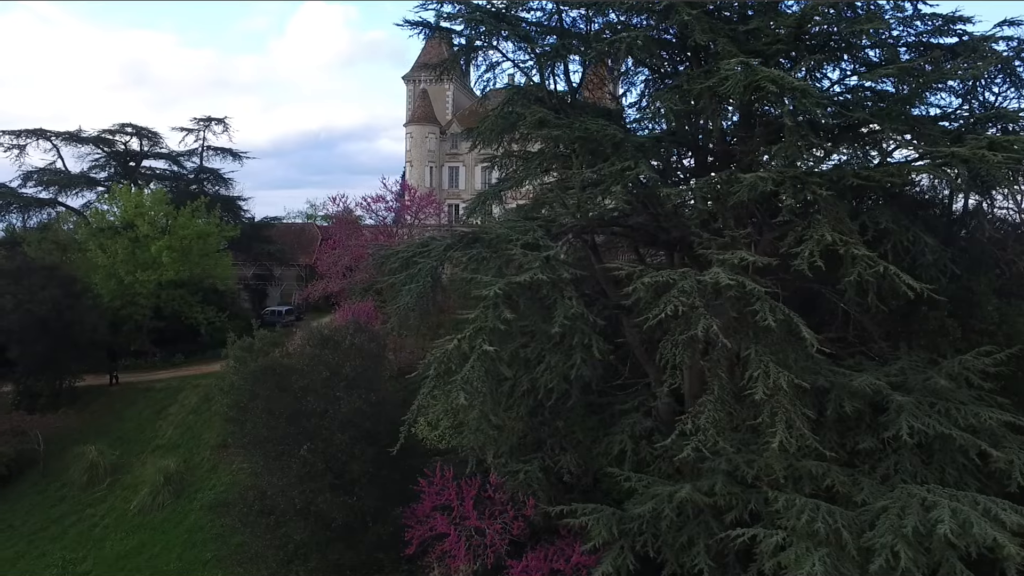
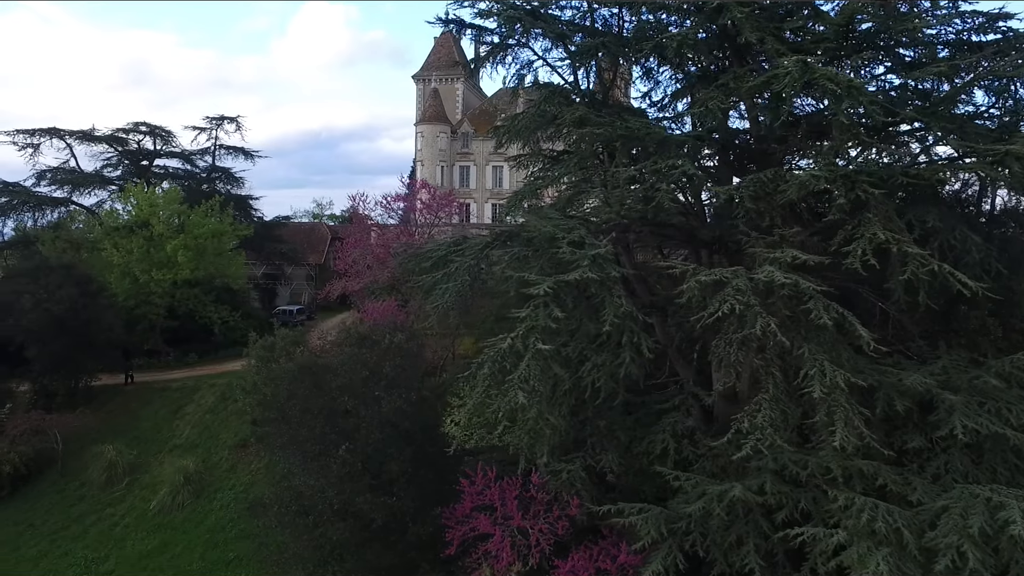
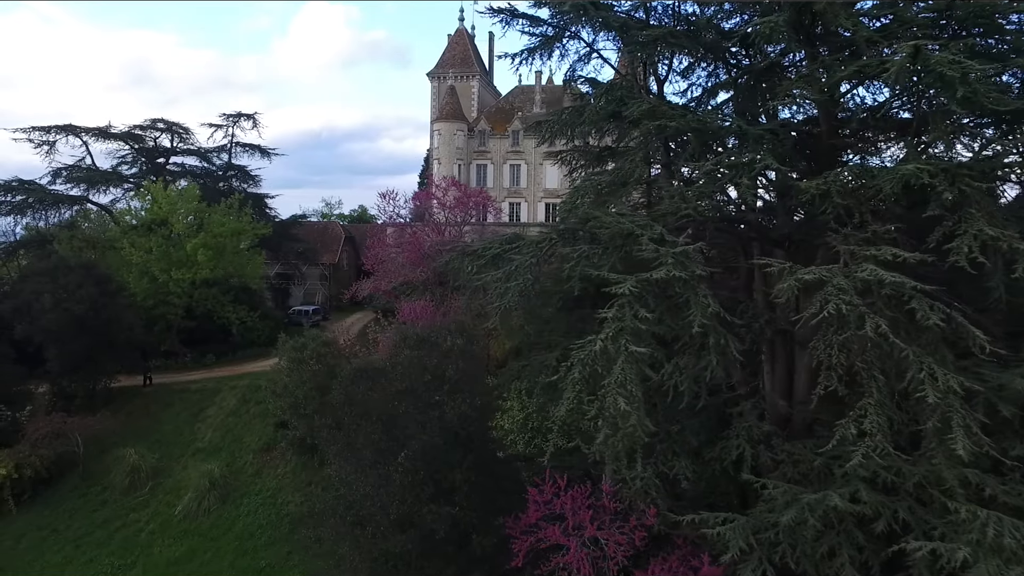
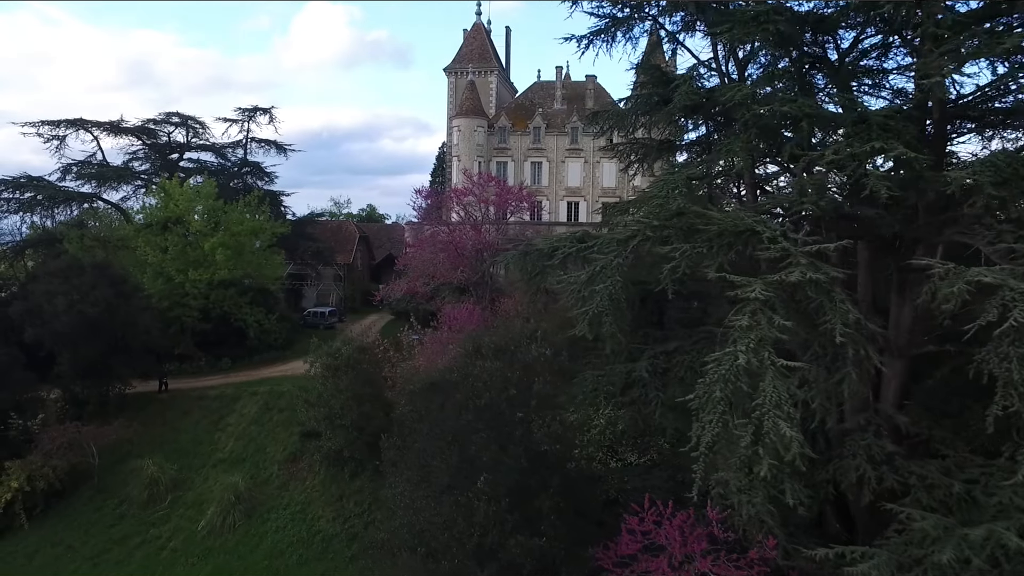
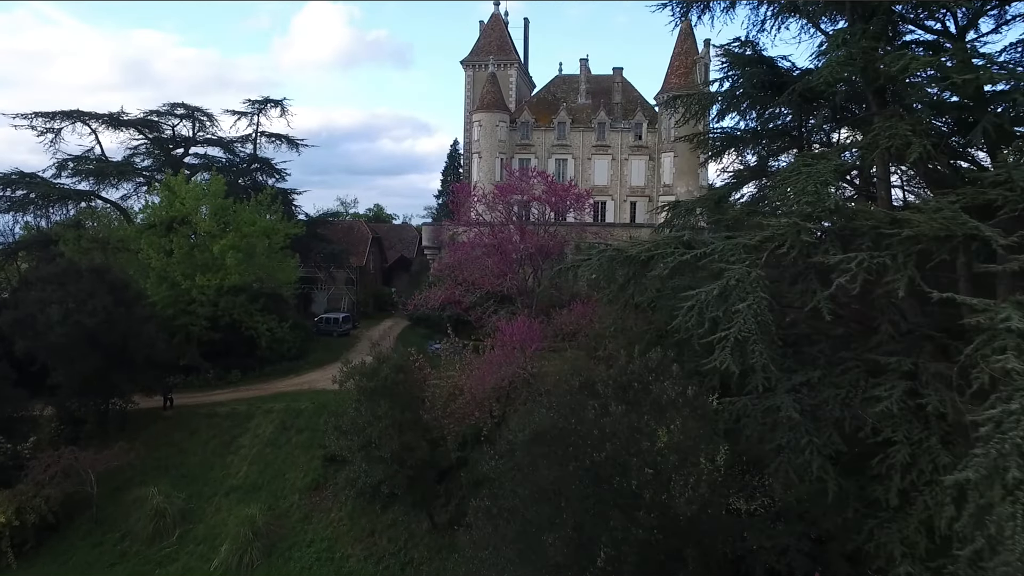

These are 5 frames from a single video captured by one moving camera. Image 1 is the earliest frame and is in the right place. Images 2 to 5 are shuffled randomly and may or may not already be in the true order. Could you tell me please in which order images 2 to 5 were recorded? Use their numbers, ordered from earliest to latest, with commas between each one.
2, 3, 4, 5
